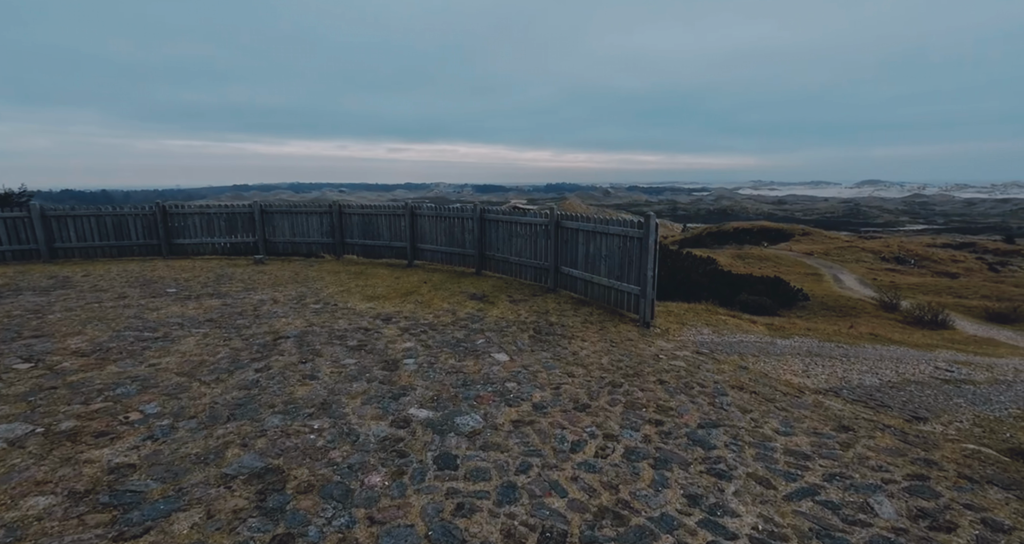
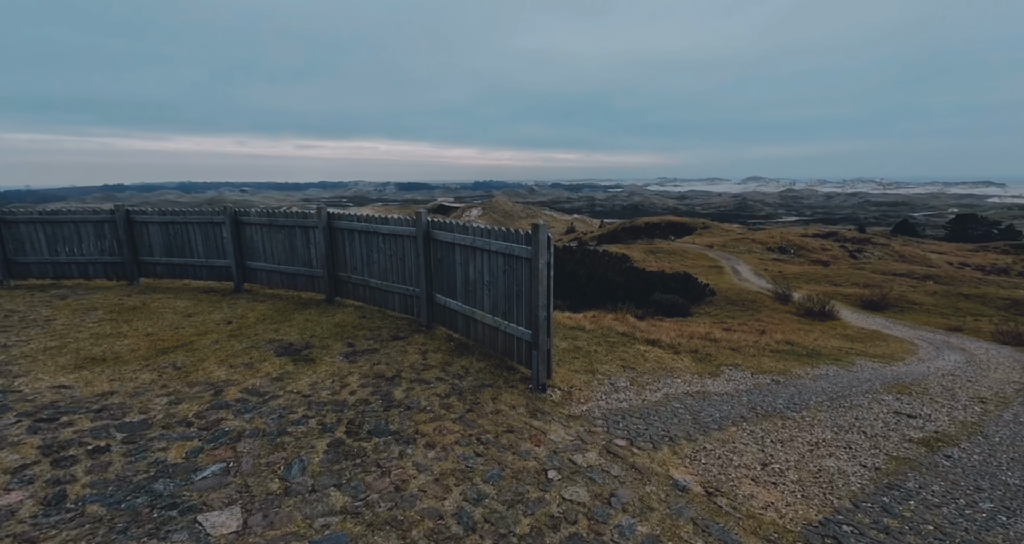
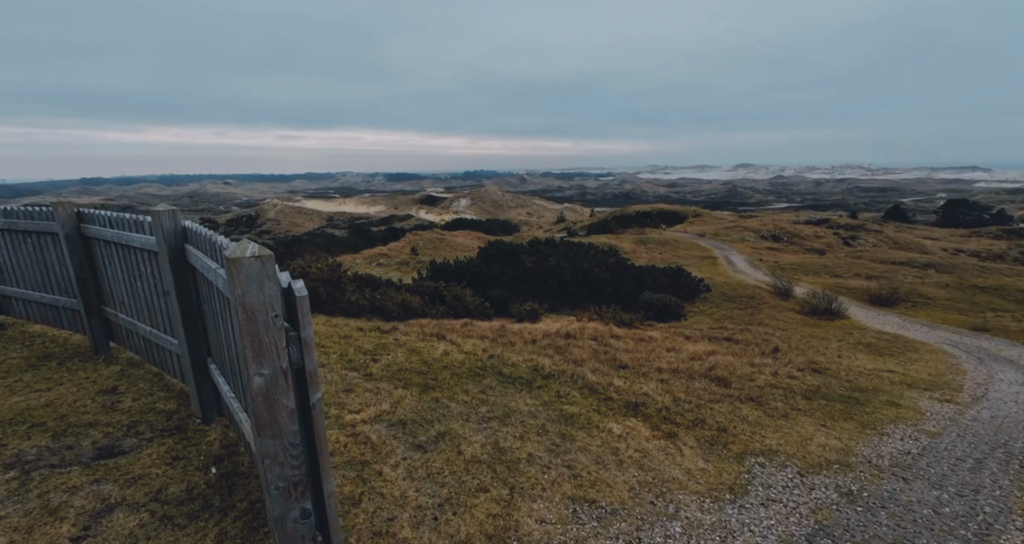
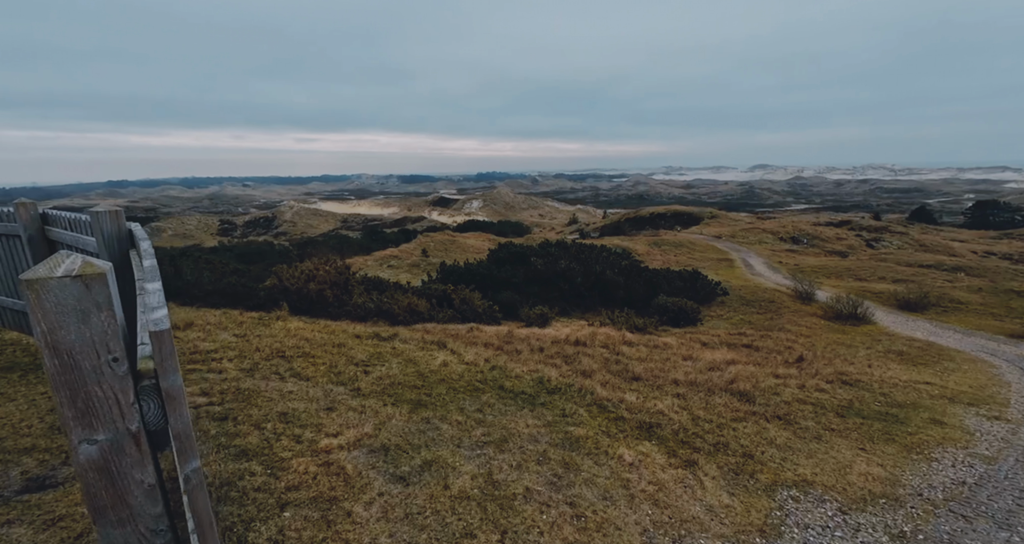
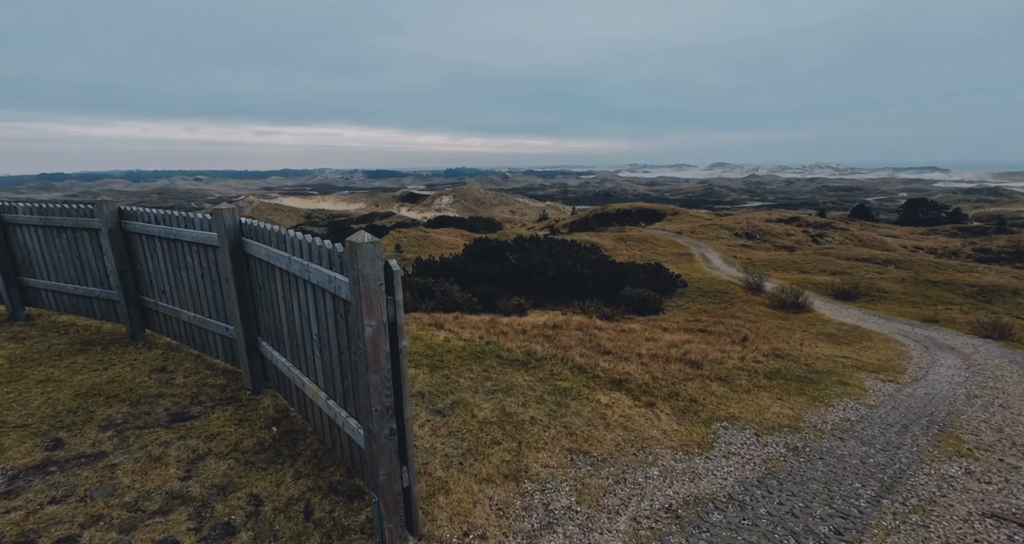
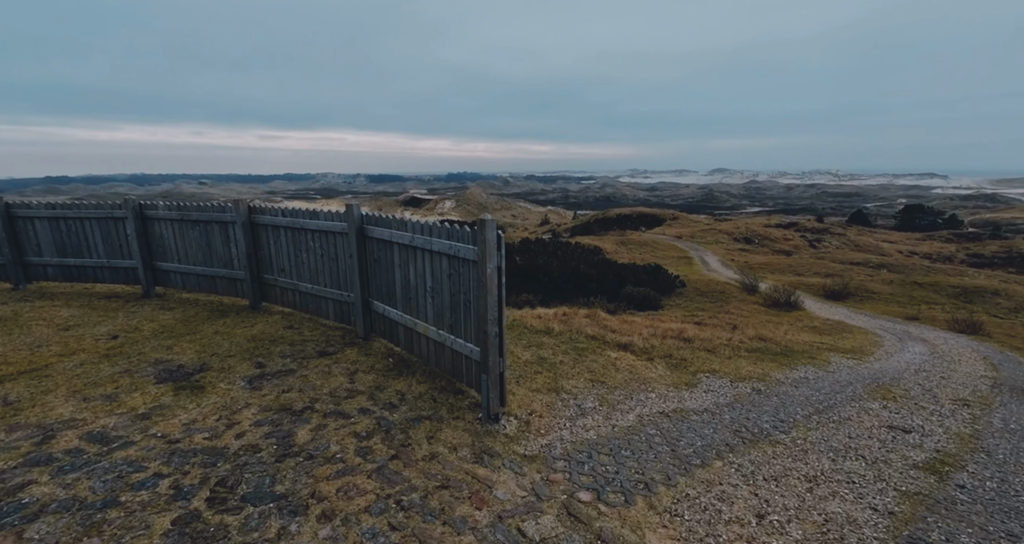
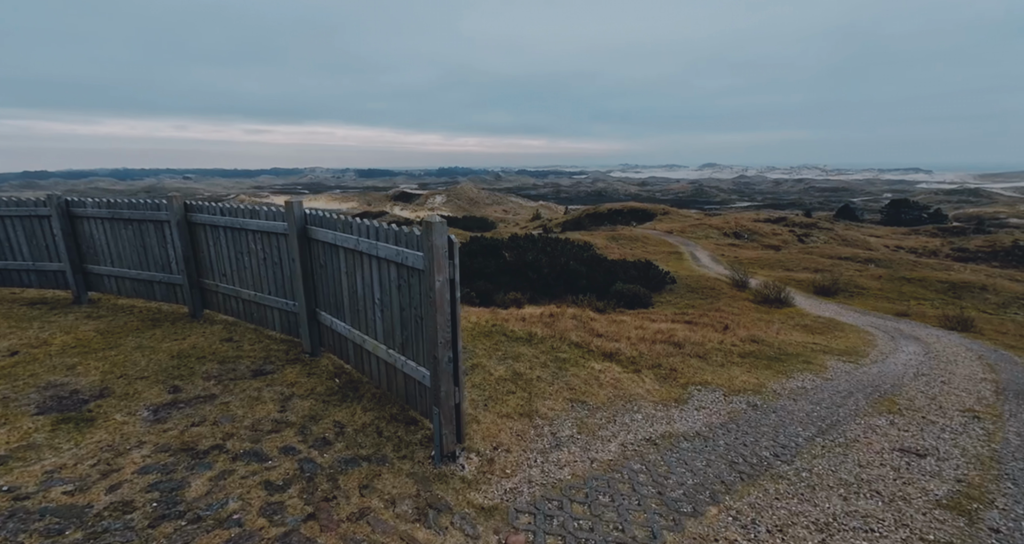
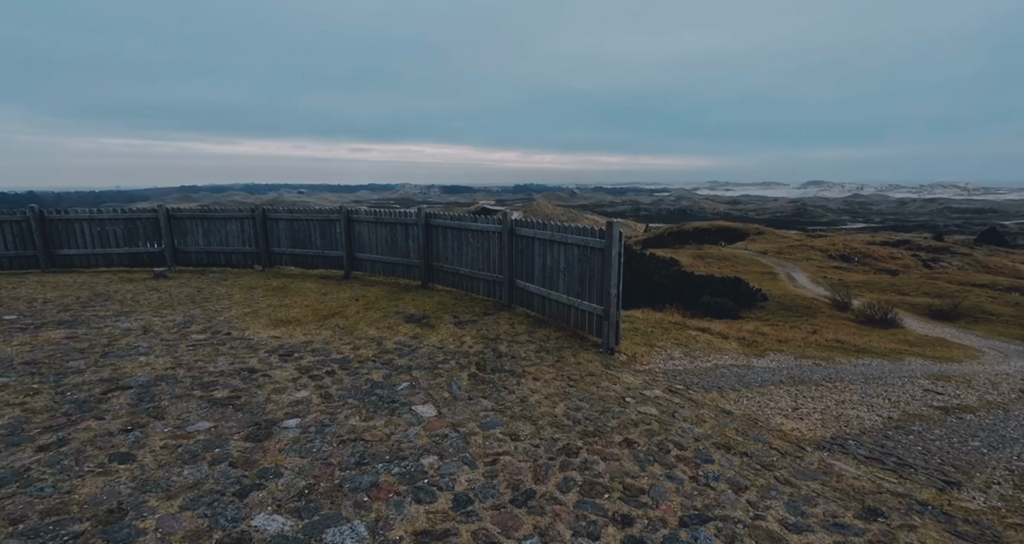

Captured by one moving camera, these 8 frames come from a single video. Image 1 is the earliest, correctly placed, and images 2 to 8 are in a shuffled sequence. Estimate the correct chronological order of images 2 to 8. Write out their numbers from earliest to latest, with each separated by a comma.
8, 2, 6, 7, 5, 3, 4
